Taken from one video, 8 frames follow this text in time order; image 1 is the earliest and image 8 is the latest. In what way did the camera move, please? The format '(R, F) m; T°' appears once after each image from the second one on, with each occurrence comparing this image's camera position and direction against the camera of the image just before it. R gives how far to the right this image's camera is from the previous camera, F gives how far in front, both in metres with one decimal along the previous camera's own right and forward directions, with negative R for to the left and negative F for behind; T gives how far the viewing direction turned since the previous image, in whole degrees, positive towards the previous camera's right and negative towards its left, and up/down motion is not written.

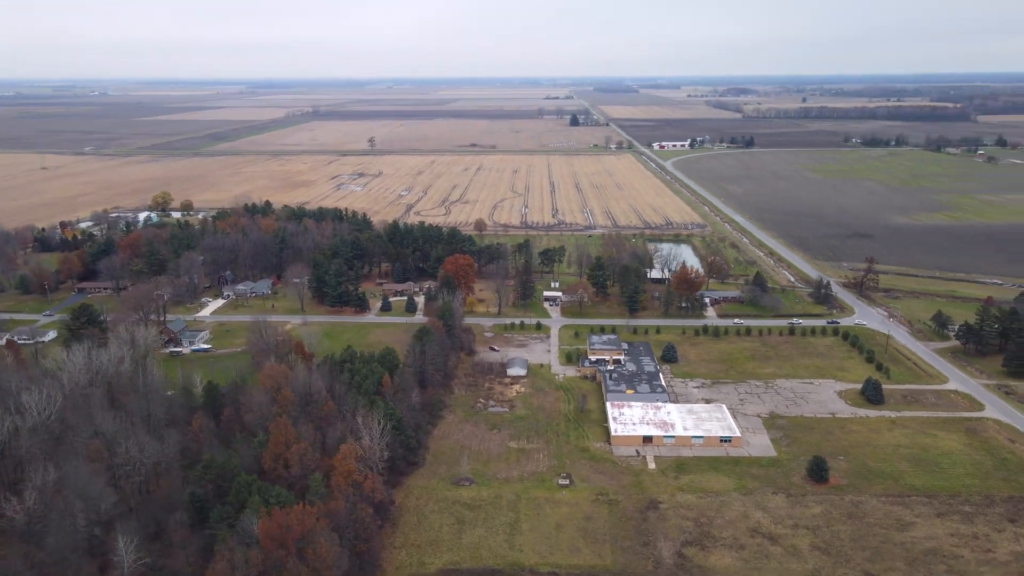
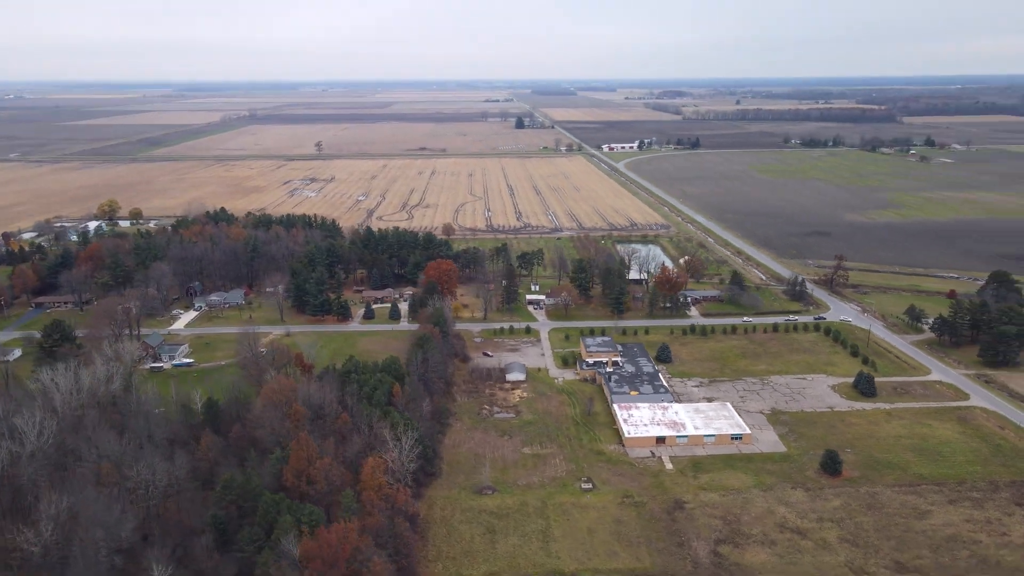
(-2.5, +0.3) m; +5°
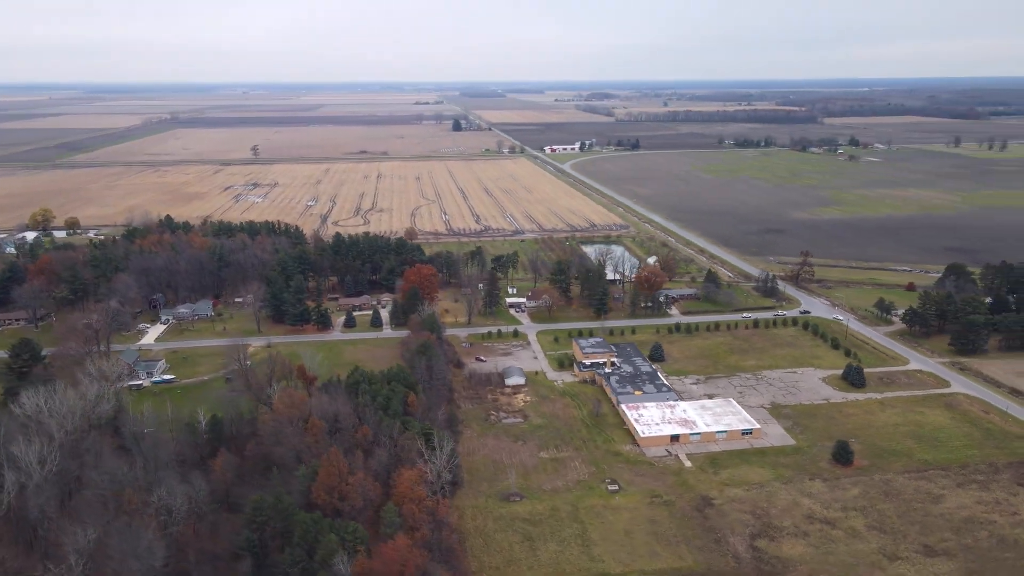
(-3.0, +0.3) m; +5°
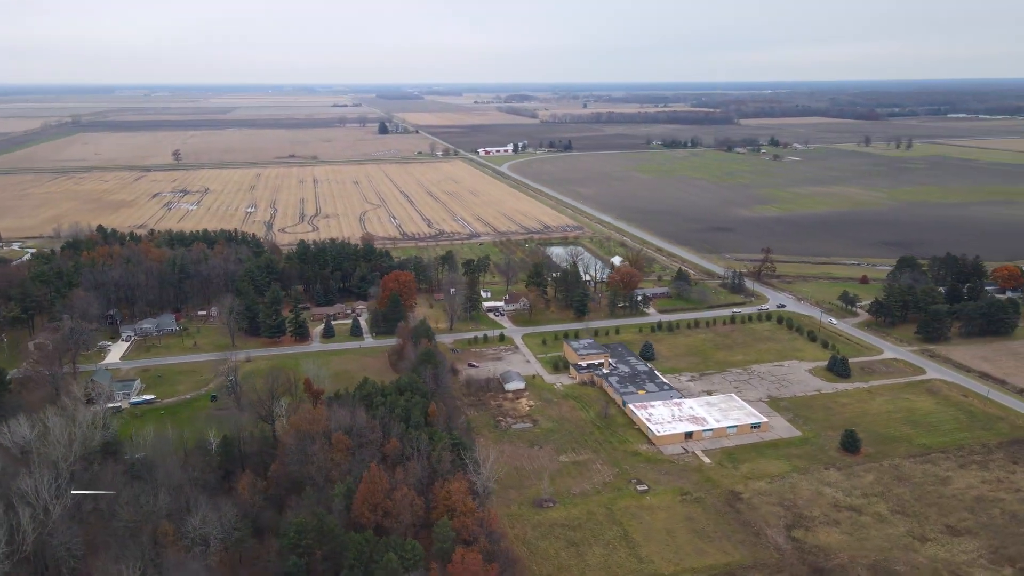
(-3.4, +0.4) m; +6°
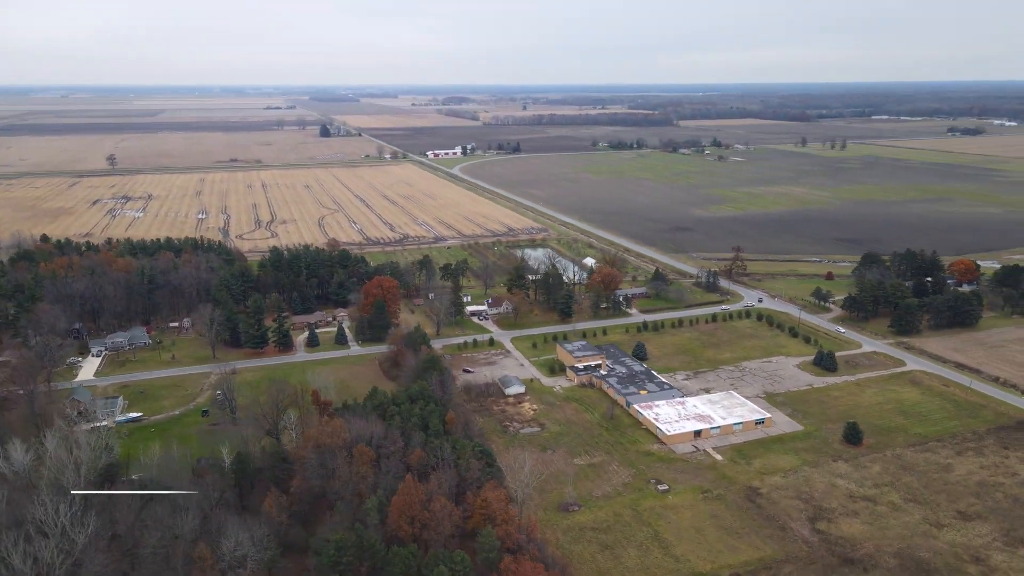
(-2.6, +0.3) m; +5°
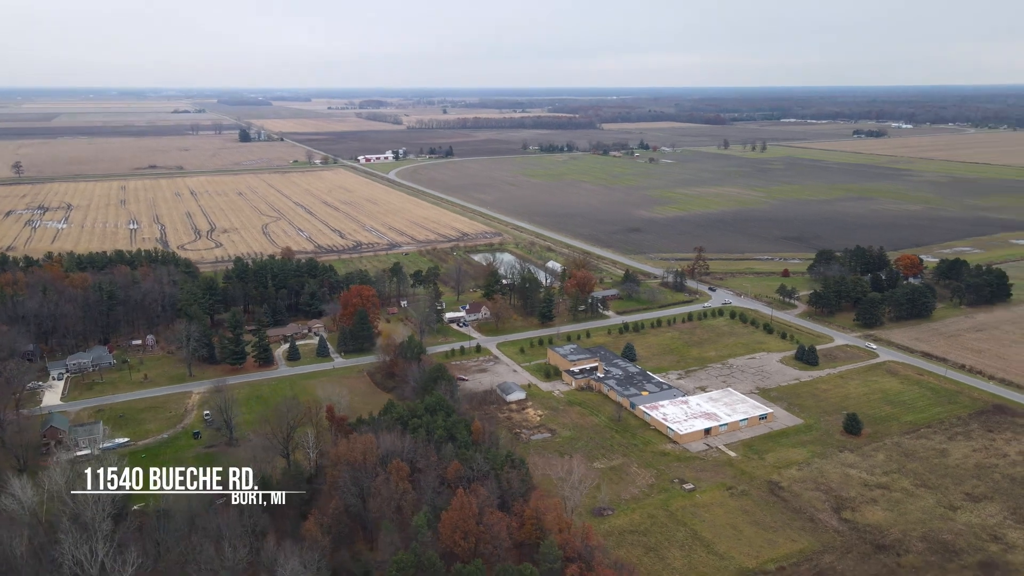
(-3.5, +0.4) m; +6°
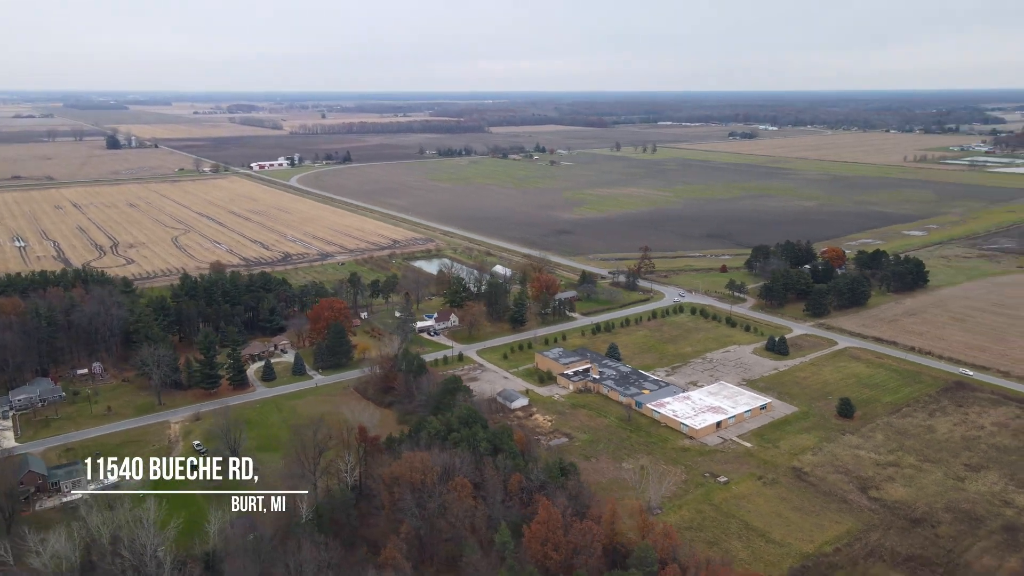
(-5.1, +0.8) m; +9°
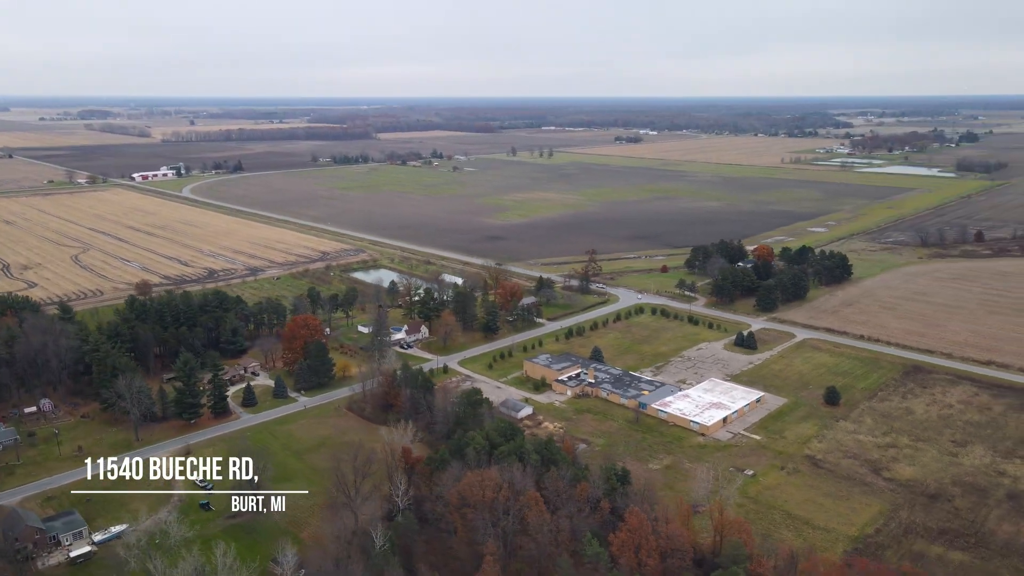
(-5.2, +0.7) m; +9°
